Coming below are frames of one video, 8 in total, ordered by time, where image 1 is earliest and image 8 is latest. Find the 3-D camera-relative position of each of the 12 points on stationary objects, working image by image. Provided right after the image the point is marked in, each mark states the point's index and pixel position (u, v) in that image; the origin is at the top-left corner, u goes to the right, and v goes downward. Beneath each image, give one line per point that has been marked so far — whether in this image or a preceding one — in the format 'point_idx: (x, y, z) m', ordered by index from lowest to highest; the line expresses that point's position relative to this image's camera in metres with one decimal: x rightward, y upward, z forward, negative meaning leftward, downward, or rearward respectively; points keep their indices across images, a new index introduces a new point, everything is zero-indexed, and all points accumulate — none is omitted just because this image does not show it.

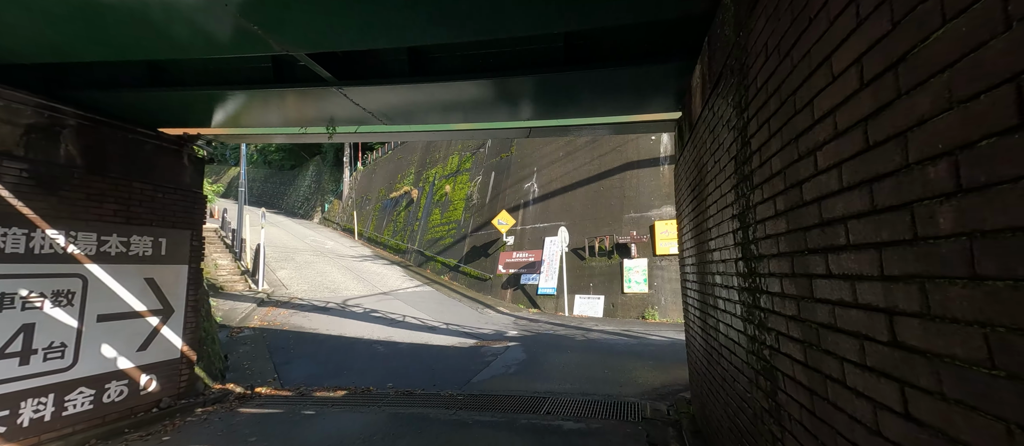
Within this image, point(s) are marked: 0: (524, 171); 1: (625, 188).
0: (+0.4, +1.9, +13.3) m
1: (+3.3, +1.1, +10.5) m
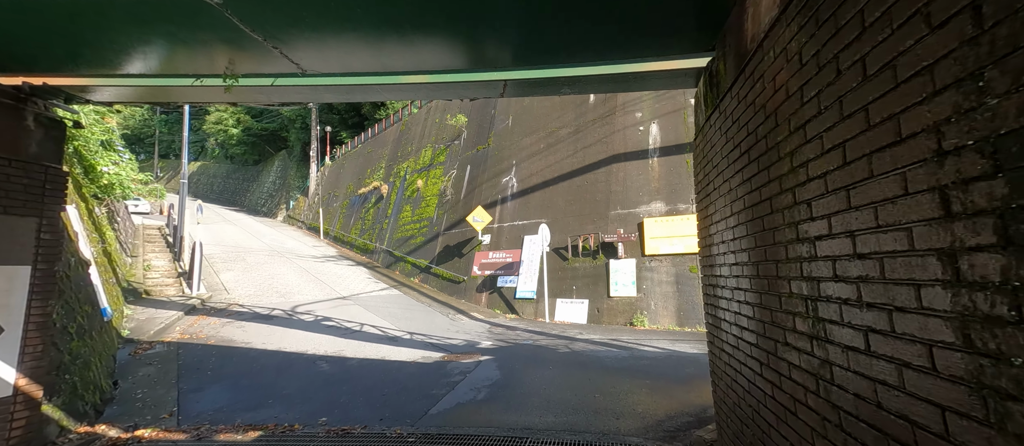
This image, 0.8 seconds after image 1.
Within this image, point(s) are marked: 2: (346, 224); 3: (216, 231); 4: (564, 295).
0: (-0.4, +2.0, +12.4) m
1: (+2.7, +1.1, +9.7) m
2: (-9.1, 0.0, +19.8) m
3: (-16.4, -0.4, +19.7) m
4: (+1.4, -1.9, +9.6) m
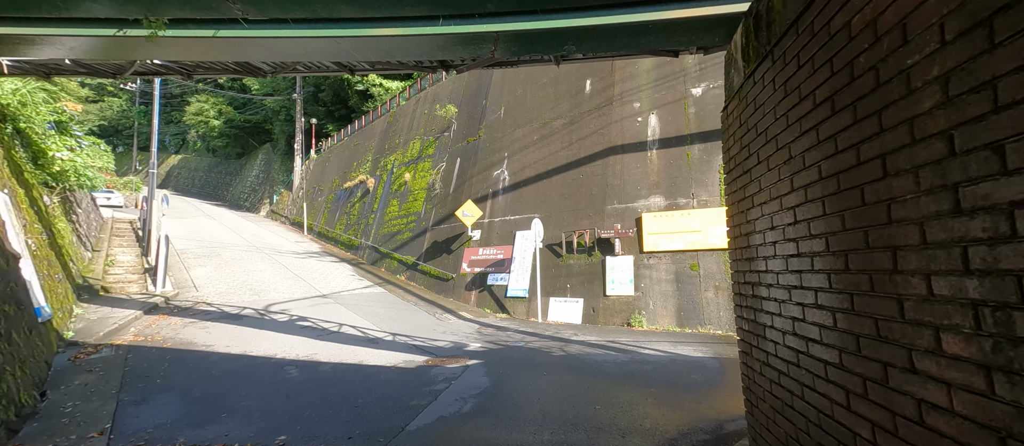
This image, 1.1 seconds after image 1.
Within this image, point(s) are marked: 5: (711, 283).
0: (-0.6, +2.2, +11.8) m
1: (+2.4, +1.2, +9.3) m
2: (-9.6, +0.2, +19.1) m
3: (-16.8, -0.1, +18.8) m
4: (+1.2, -1.8, +9.2) m
5: (+4.1, -1.2, +7.3) m
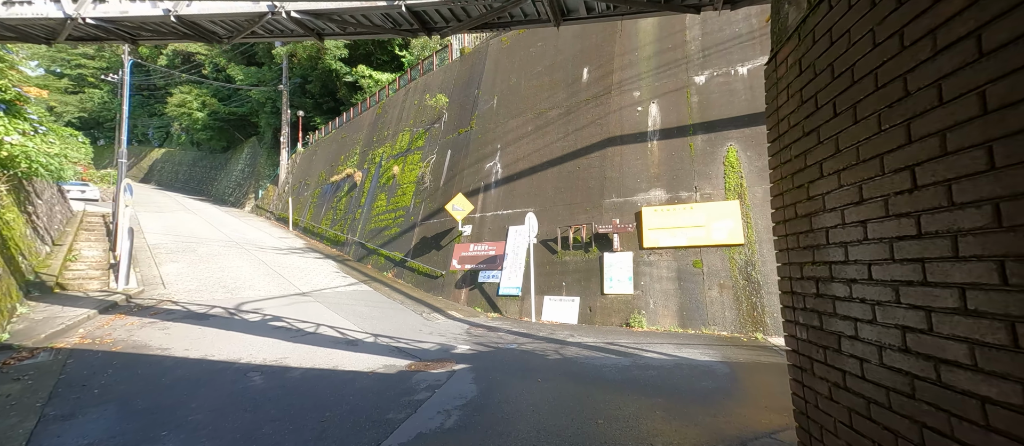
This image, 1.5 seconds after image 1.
0: (-0.9, +2.3, +11.3) m
1: (+2.3, +1.4, +8.8) m
2: (-10.0, +0.5, +18.4) m
3: (-17.2, +0.2, +18.0) m
4: (+1.0, -1.7, +8.7) m
5: (+3.9, -1.1, +6.9) m
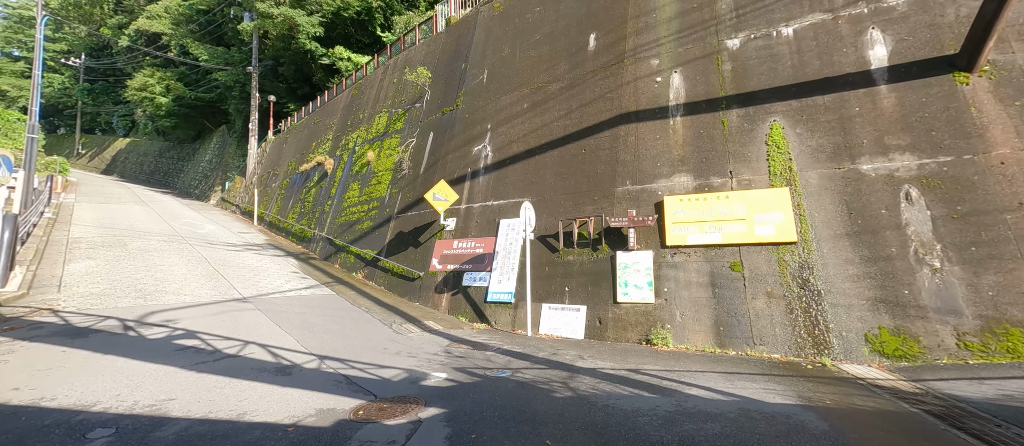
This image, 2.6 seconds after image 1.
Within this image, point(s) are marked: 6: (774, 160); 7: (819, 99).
0: (-1.1, +2.5, +9.7) m
1: (+2.1, +1.5, +7.3) m
2: (-10.4, +0.7, +16.5) m
3: (-17.6, +0.5, +15.8) m
4: (+0.8, -1.5, +7.2) m
5: (+3.8, -1.0, +5.5) m
6: (+4.3, +1.0, +5.9) m
7: (+5.0, +2.0, +5.9) m
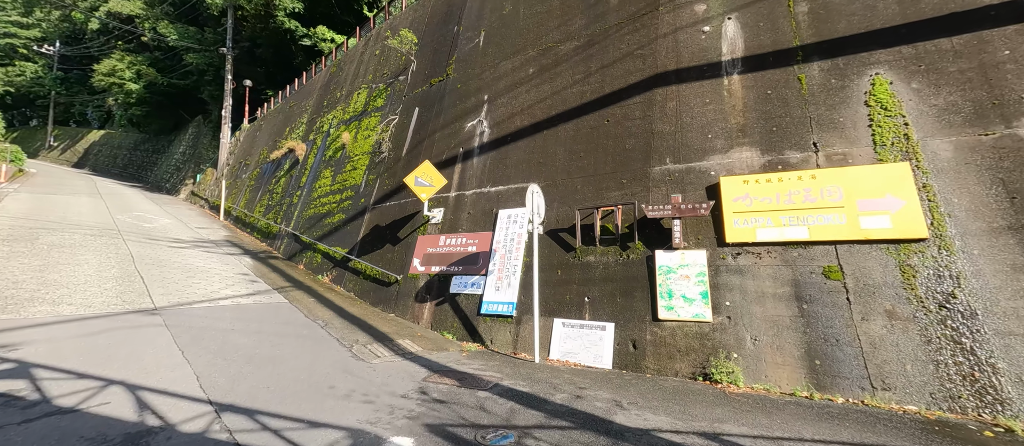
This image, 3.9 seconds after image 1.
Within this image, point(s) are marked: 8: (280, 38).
0: (-1.0, +2.6, +8.0) m
1: (+2.2, +1.6, +5.6) m
2: (-10.5, +0.9, +14.6) m
3: (-17.7, +0.8, +13.8) m
4: (+0.8, -1.3, +5.4) m
5: (+3.8, -0.9, +3.8) m
6: (+4.4, +1.2, +4.3) m
7: (+5.1, +2.1, +4.3) m
8: (-12.8, +10.2, +19.9) m
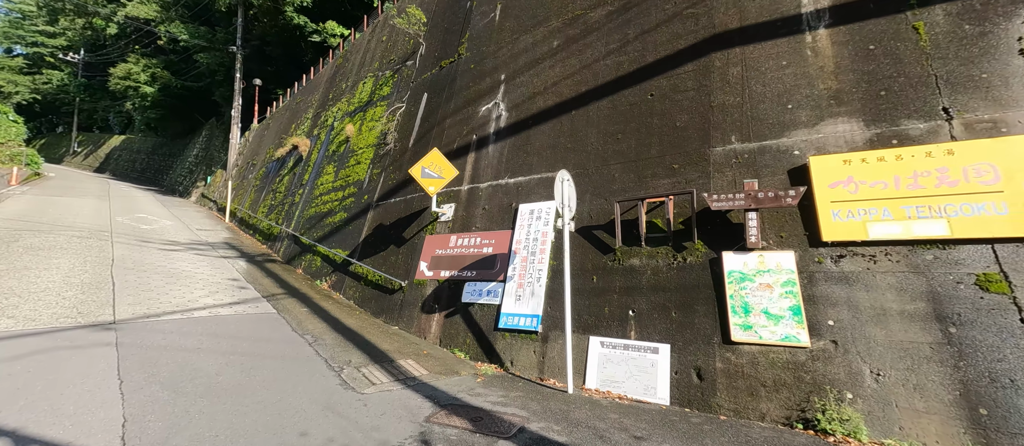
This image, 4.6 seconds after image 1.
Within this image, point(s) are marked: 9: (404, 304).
0: (-0.6, +2.7, +7.0) m
1: (+2.5, +1.7, +4.6) m
2: (-9.9, +0.9, +14.0) m
3: (-17.1, +0.7, +13.4) m
4: (+1.1, -1.3, +4.4) m
5: (+4.1, -0.8, +2.6) m
6: (+4.7, +1.2, +3.1) m
7: (+5.4, +2.2, +3.1) m
8: (-12.0, +10.1, +19.4) m
9: (-1.9, -1.4, +6.3) m
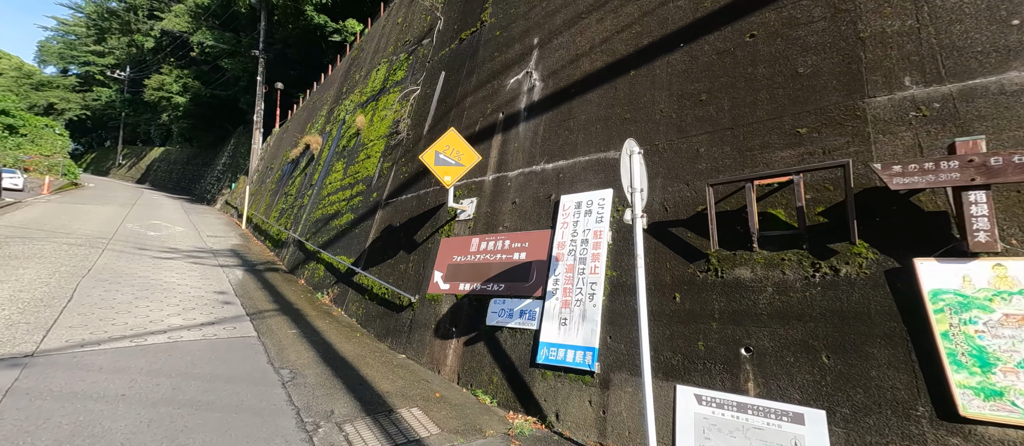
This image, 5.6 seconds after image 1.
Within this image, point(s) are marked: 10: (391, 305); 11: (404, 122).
0: (-0.1, +2.7, +5.7) m
1: (+2.9, +1.8, +3.0) m
2: (-8.8, +0.7, +13.2) m
3: (-16.1, +0.5, +13.2) m
4: (+1.5, -1.2, +2.9) m
5: (+4.4, -0.7, +1.0) m
6: (+4.9, +1.4, +1.4) m
7: (+5.6, +2.4, +1.4) m
8: (-10.7, +9.8, +18.9) m
9: (-1.4, -1.4, +5.0) m
10: (-1.8, -1.2, +5.5) m
11: (-2.2, +2.0, +7.2) m
